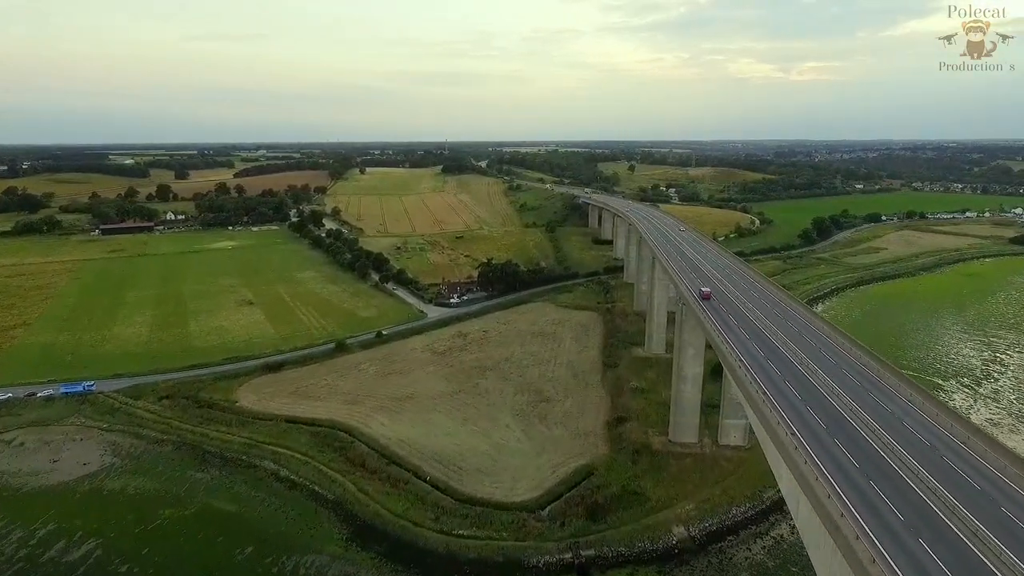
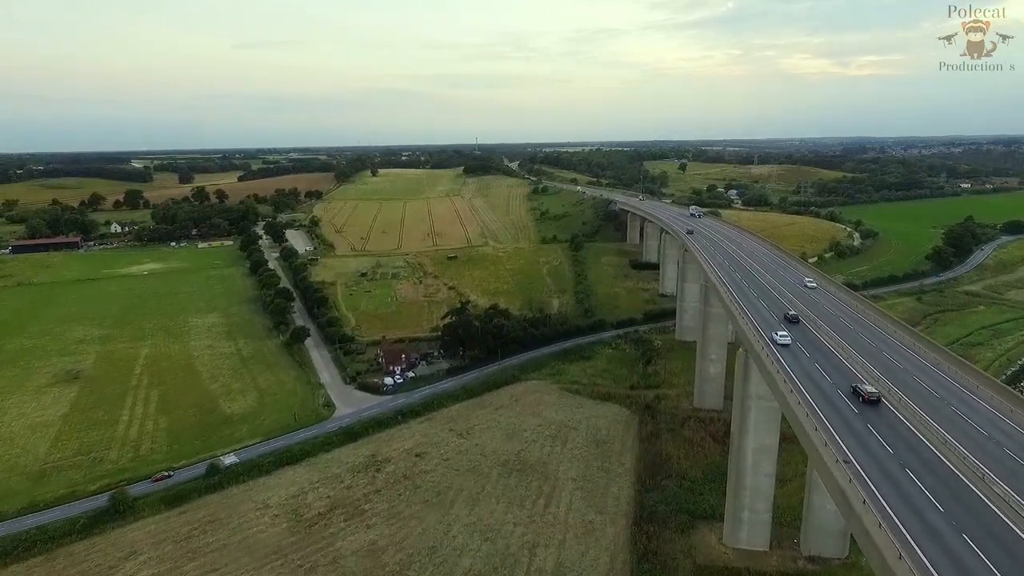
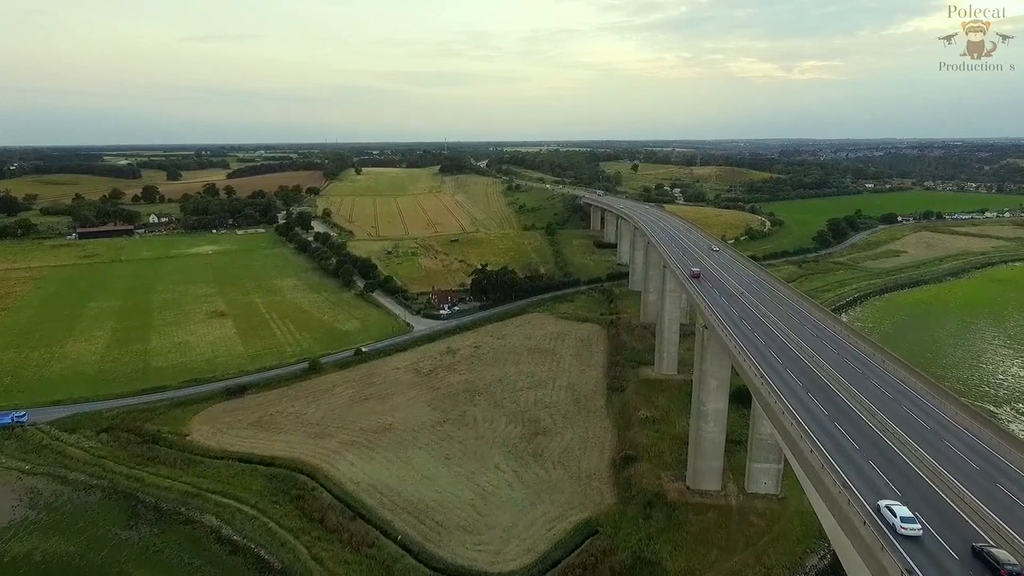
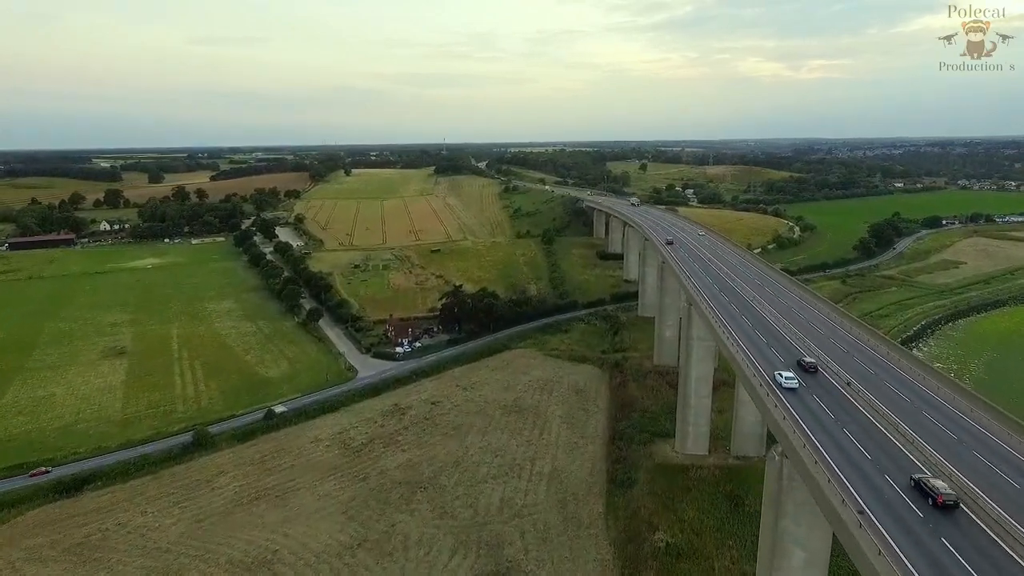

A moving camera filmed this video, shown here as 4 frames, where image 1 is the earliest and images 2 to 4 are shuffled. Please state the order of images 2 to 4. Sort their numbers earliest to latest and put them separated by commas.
3, 4, 2
